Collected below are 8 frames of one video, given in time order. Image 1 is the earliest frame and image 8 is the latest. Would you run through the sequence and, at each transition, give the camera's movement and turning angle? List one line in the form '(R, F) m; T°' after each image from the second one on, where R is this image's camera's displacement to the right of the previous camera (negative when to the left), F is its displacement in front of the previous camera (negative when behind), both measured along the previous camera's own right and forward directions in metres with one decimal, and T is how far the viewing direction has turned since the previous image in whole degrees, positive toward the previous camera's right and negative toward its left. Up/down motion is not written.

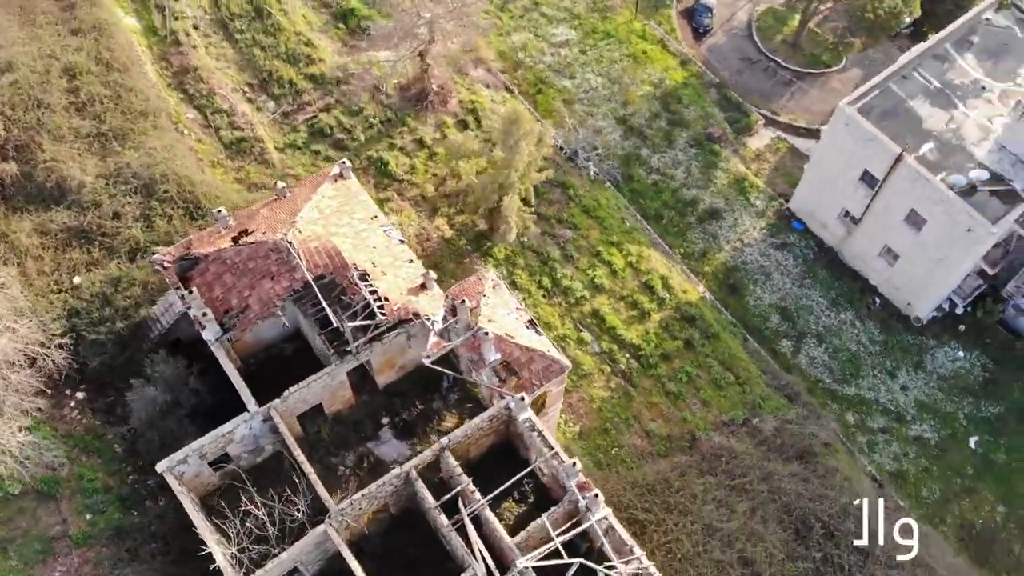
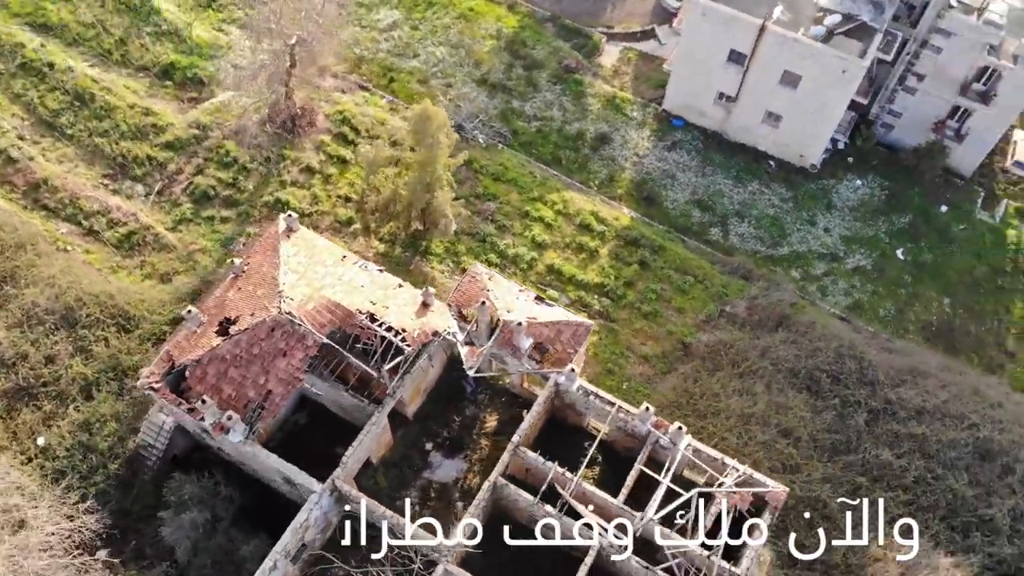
(-4.0, +0.4) m; +11°
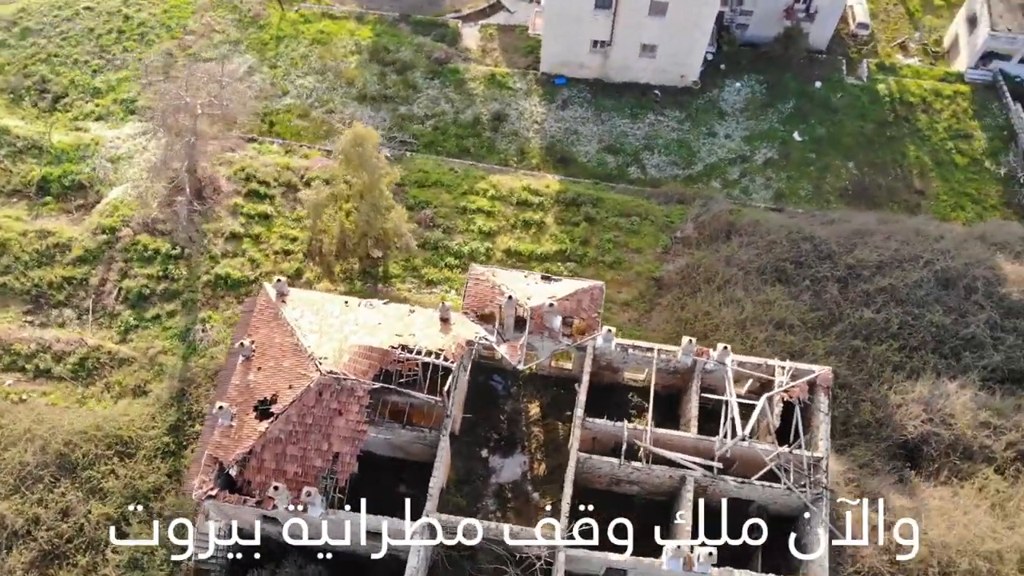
(-3.6, +0.1) m; +9°
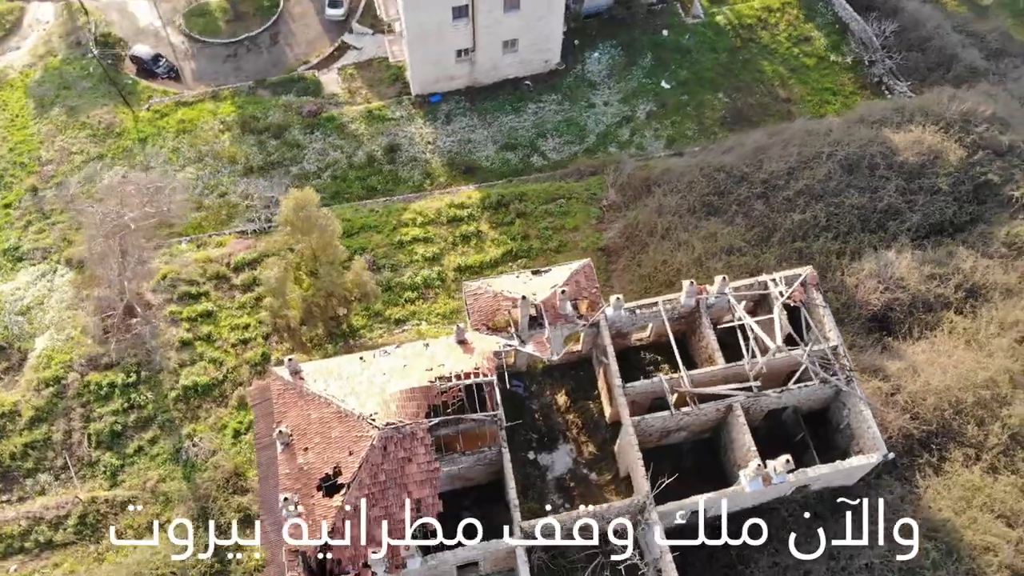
(-3.6, -0.2) m; +10°
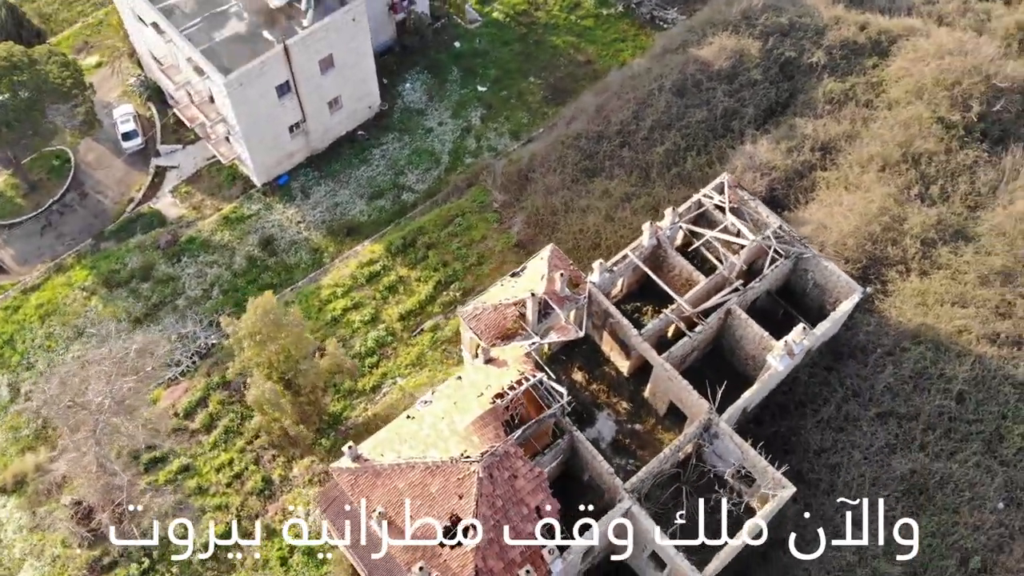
(-5.1, -0.4) m; +14°
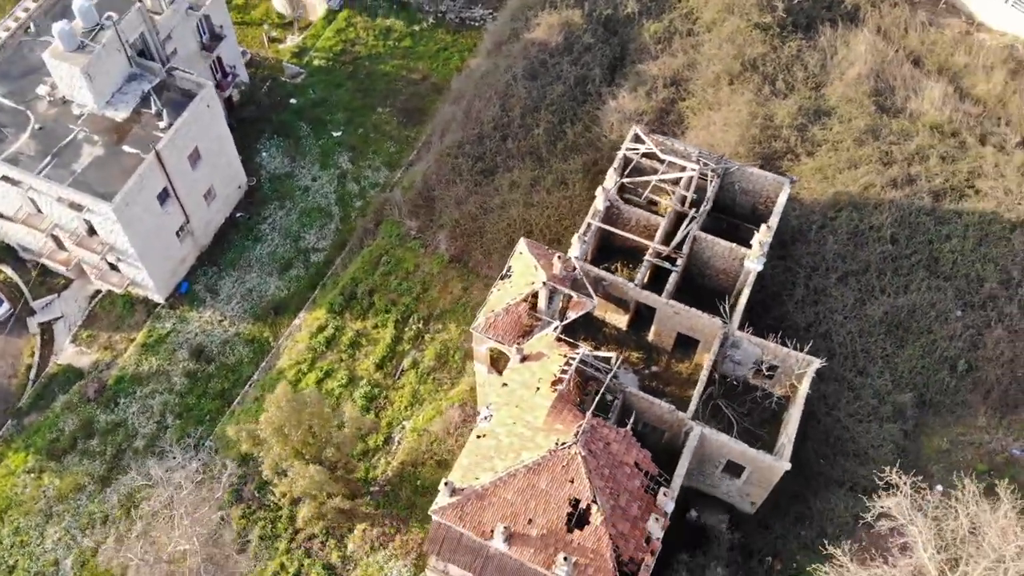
(-5.1, -0.5) m; +13°
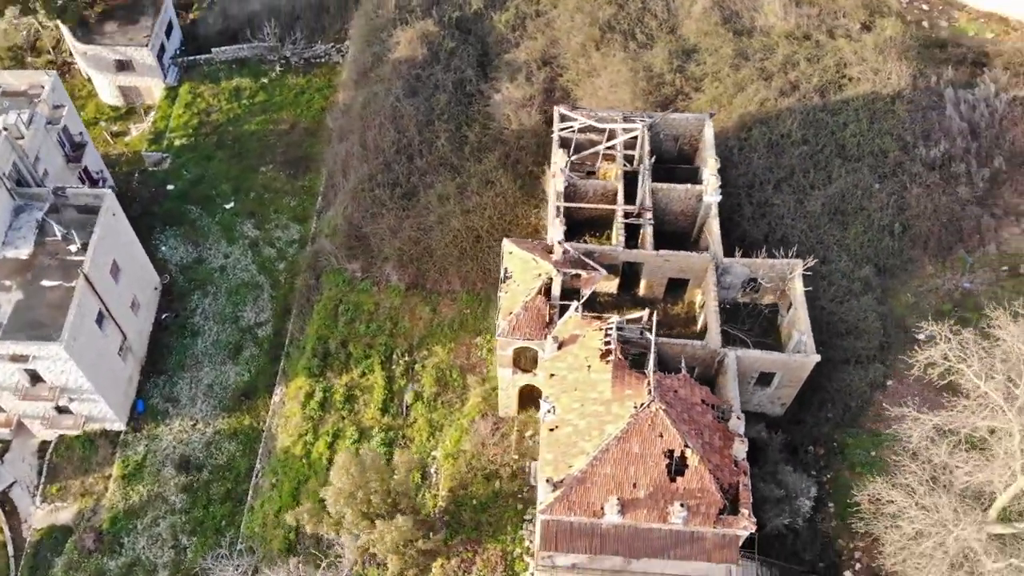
(-5.1, -0.2) m; +12°
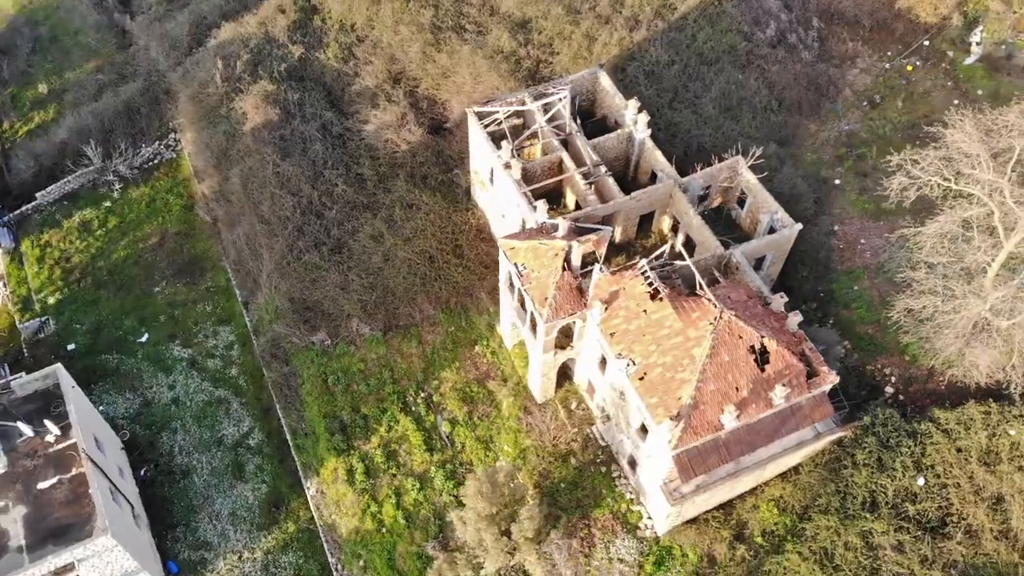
(-7.4, 0.0) m; +15°
